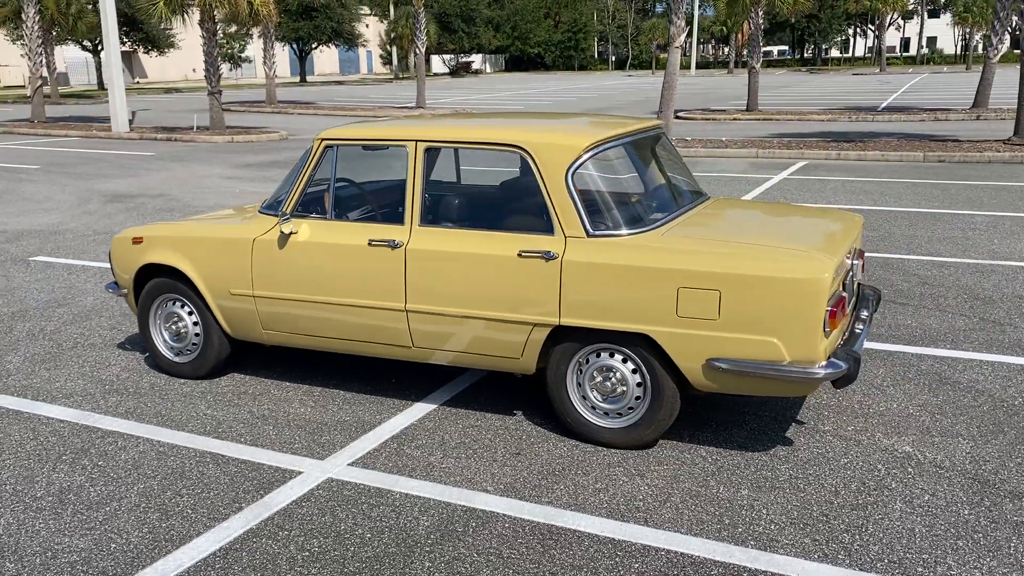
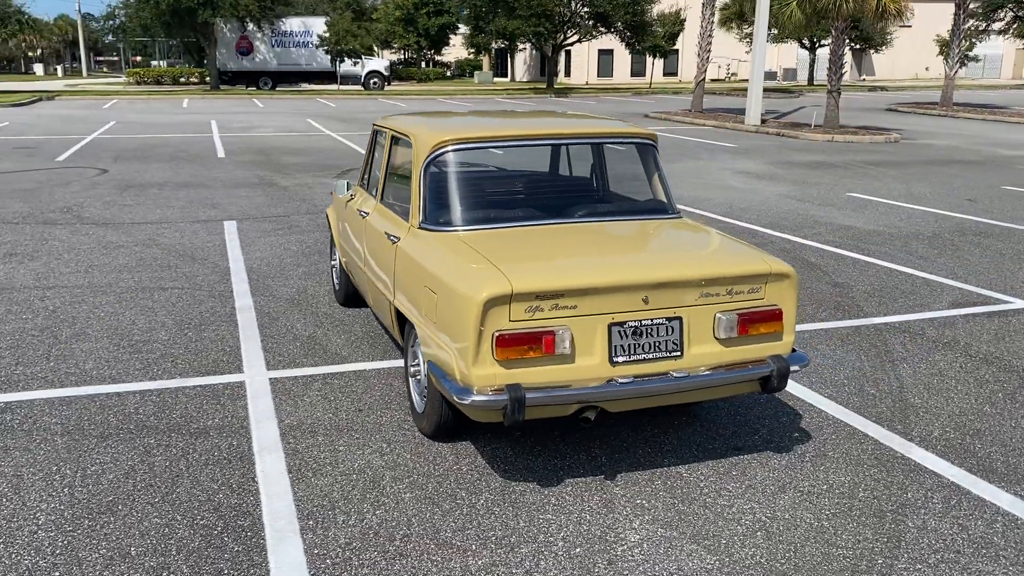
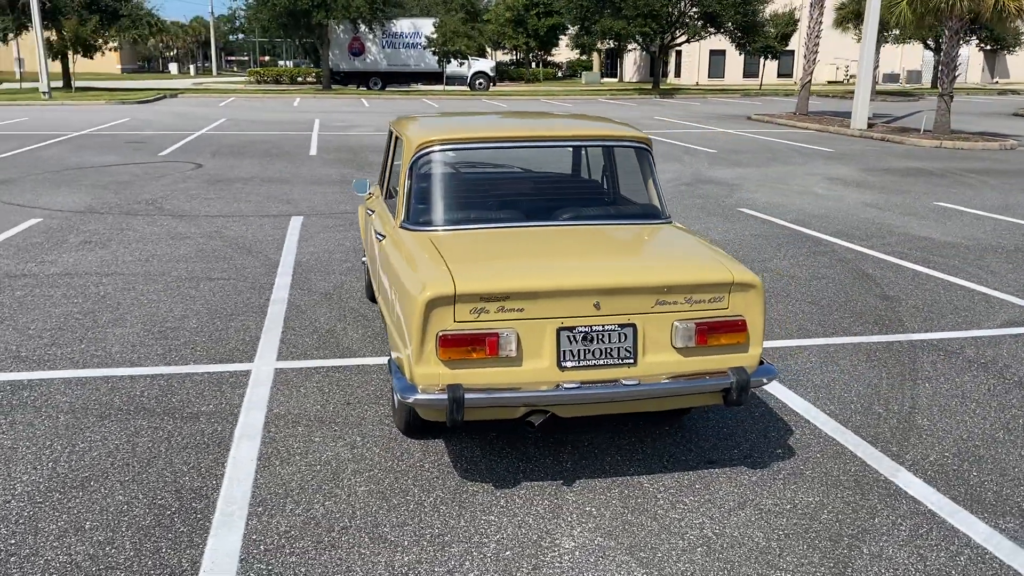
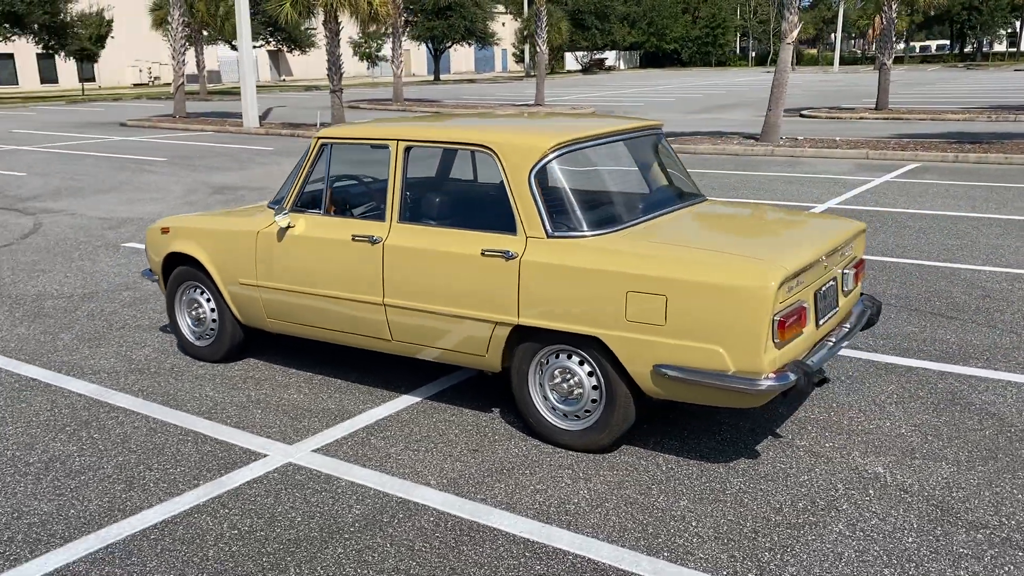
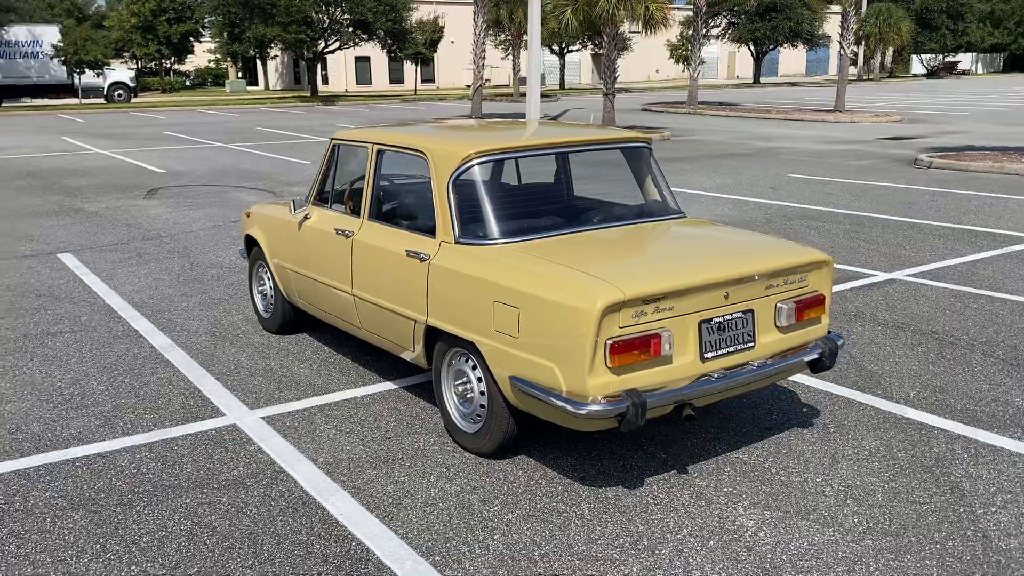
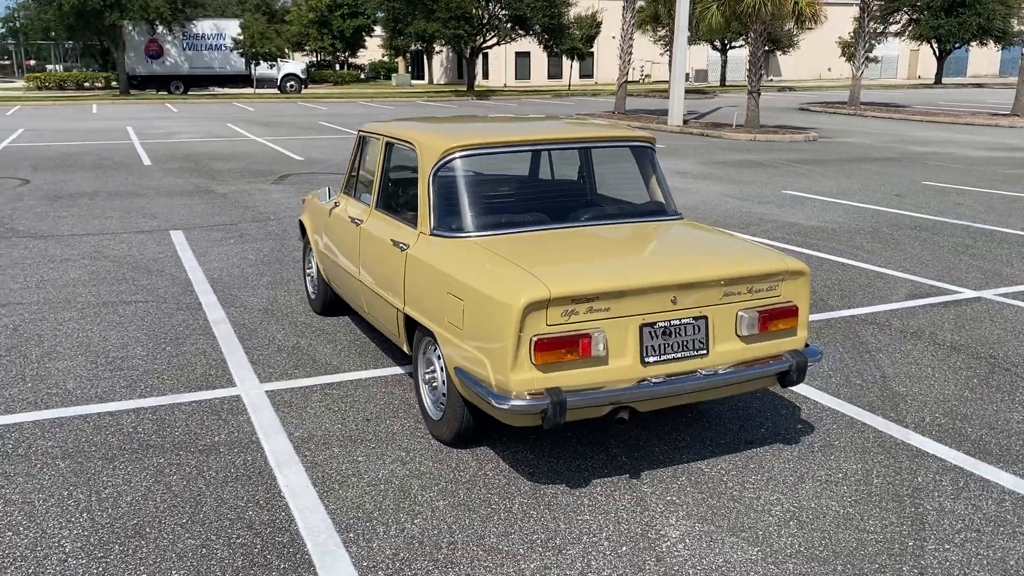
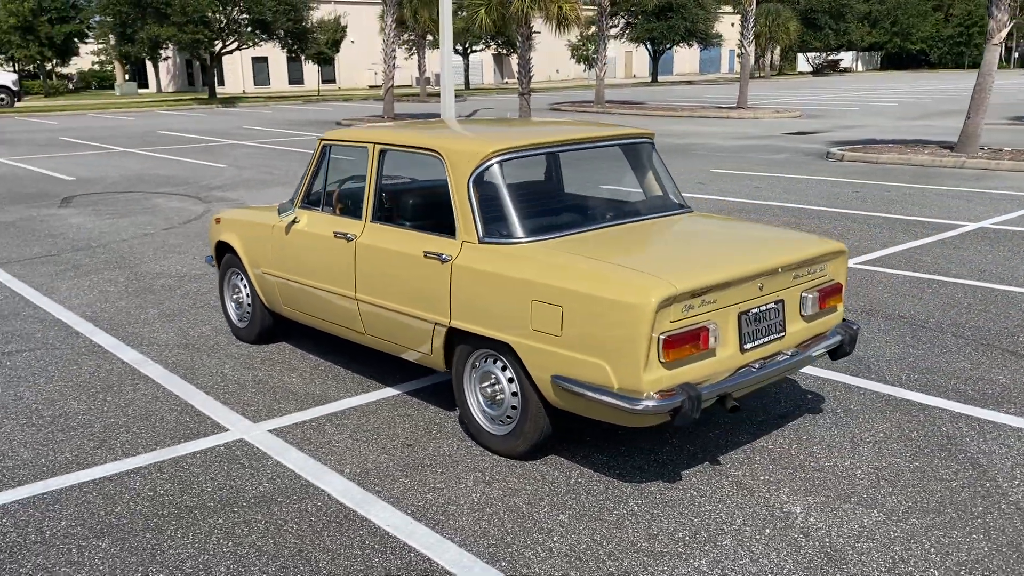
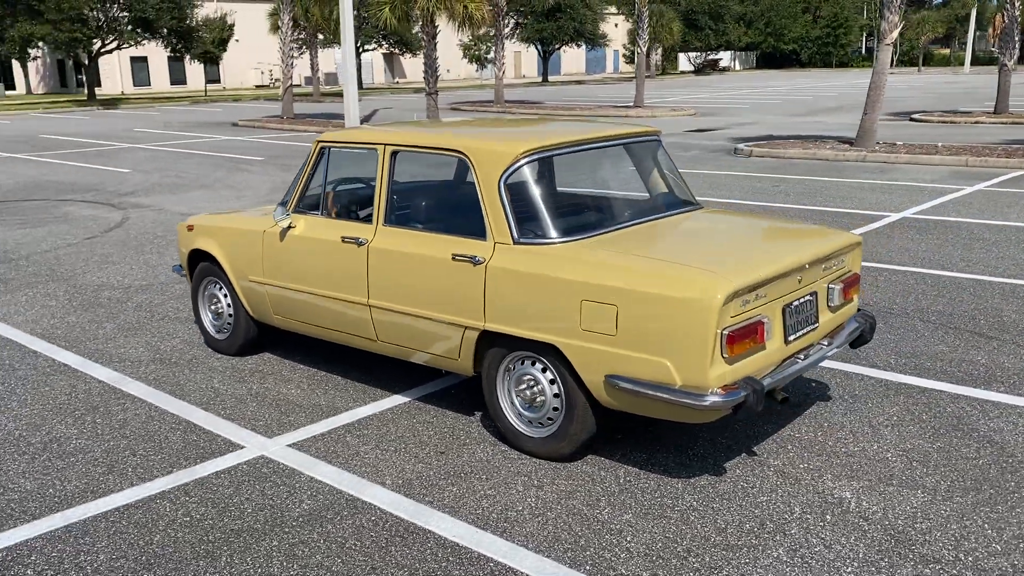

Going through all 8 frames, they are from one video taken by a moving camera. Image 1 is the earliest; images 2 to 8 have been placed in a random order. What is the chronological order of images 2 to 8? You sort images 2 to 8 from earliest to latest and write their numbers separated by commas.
4, 8, 7, 5, 6, 2, 3
